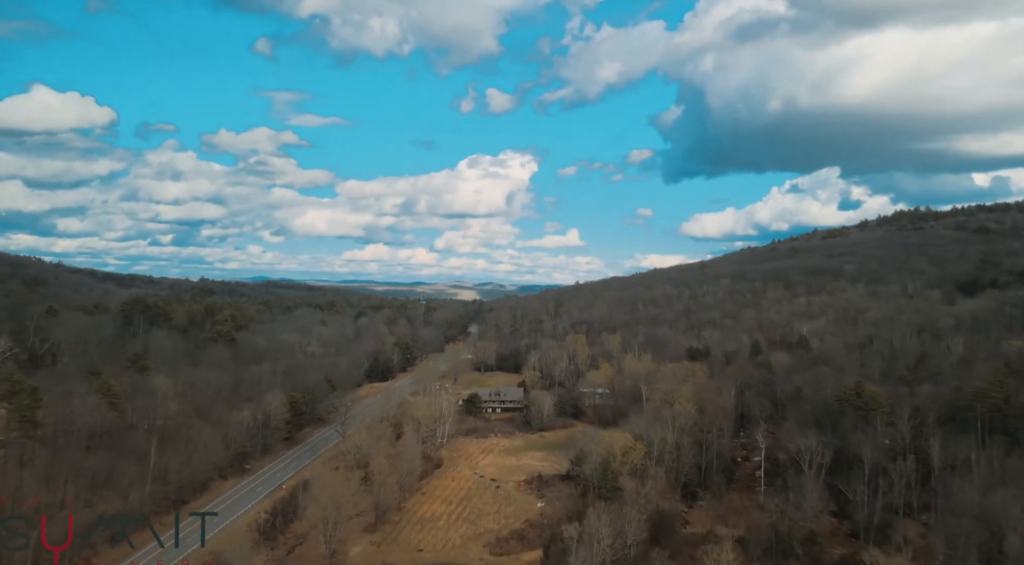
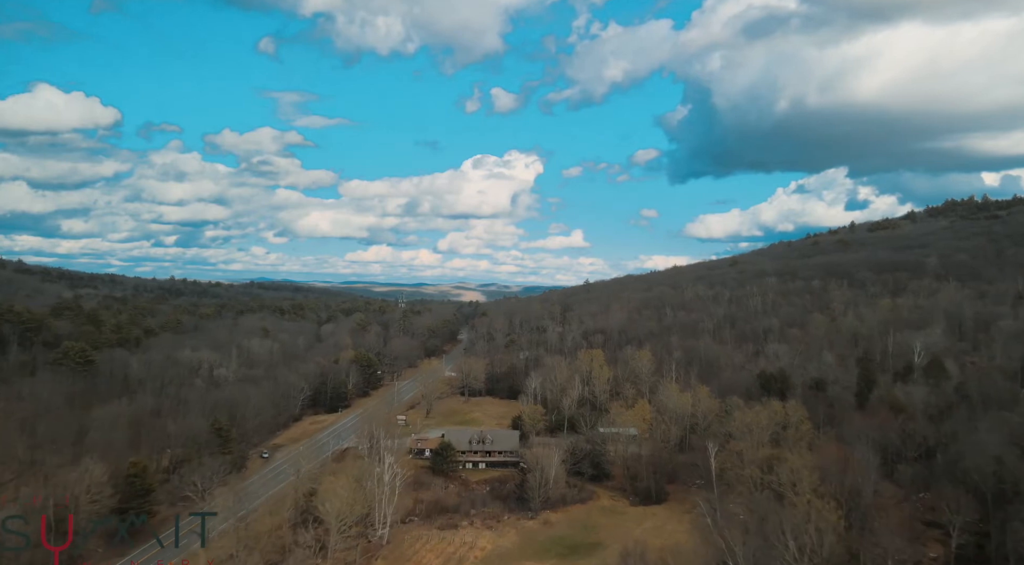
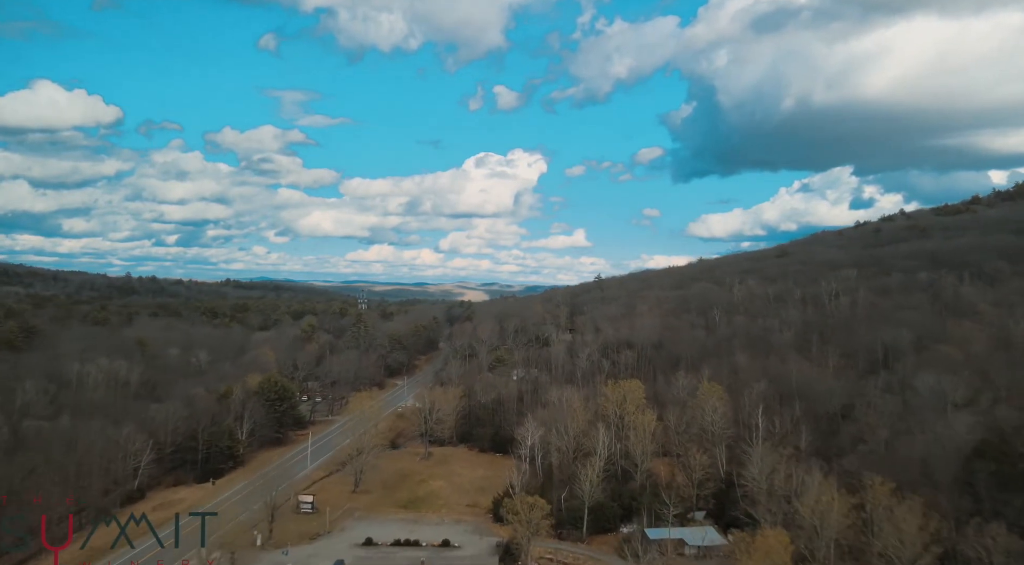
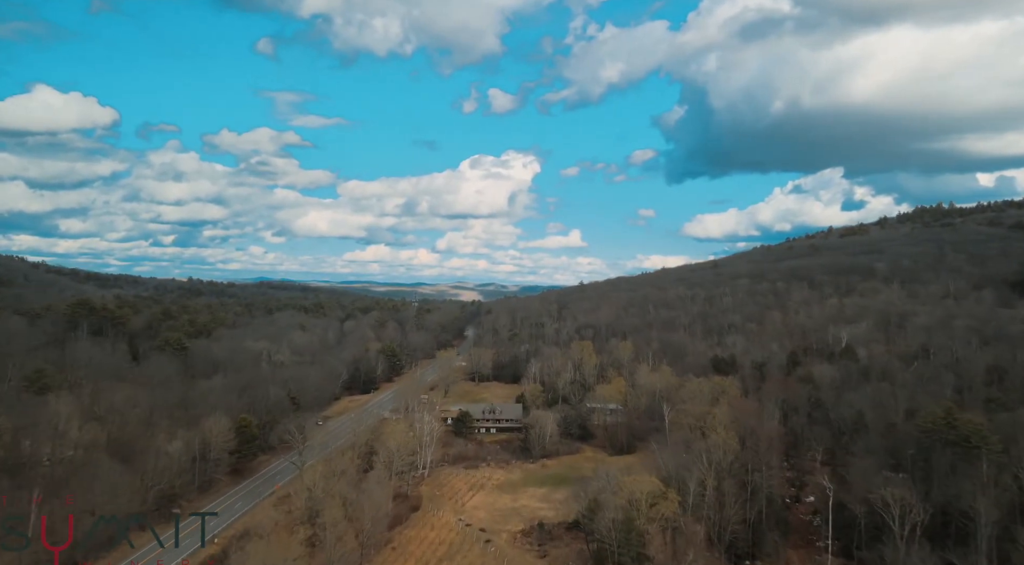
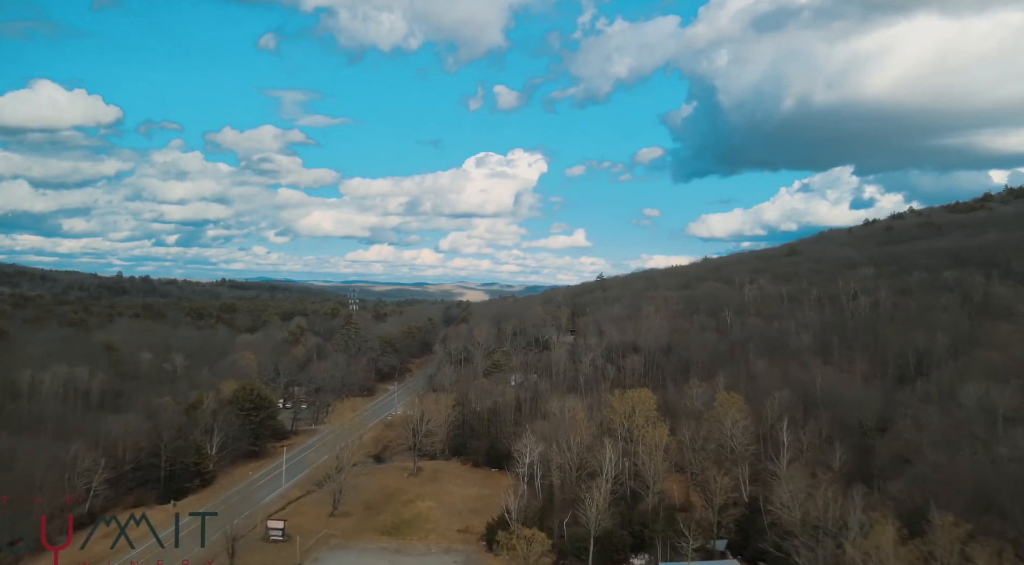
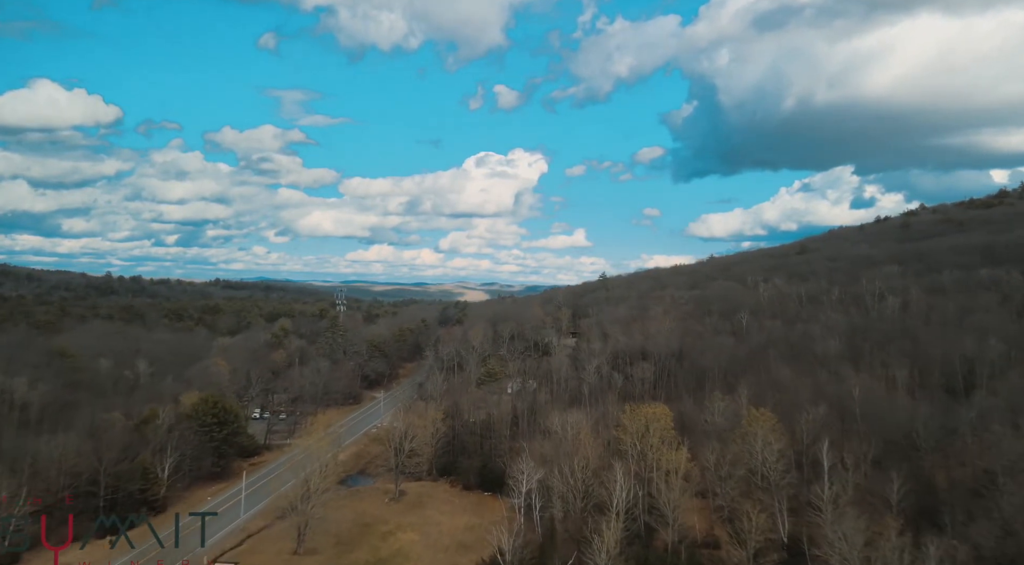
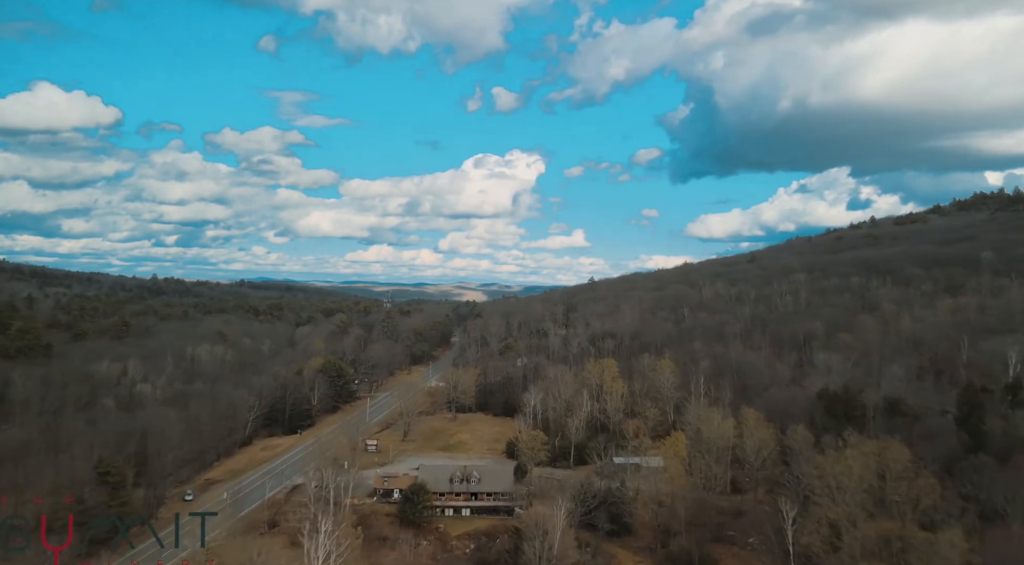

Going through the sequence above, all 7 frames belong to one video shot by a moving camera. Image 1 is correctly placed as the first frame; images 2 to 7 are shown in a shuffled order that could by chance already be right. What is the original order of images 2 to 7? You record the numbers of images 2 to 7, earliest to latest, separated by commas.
4, 2, 7, 3, 5, 6
